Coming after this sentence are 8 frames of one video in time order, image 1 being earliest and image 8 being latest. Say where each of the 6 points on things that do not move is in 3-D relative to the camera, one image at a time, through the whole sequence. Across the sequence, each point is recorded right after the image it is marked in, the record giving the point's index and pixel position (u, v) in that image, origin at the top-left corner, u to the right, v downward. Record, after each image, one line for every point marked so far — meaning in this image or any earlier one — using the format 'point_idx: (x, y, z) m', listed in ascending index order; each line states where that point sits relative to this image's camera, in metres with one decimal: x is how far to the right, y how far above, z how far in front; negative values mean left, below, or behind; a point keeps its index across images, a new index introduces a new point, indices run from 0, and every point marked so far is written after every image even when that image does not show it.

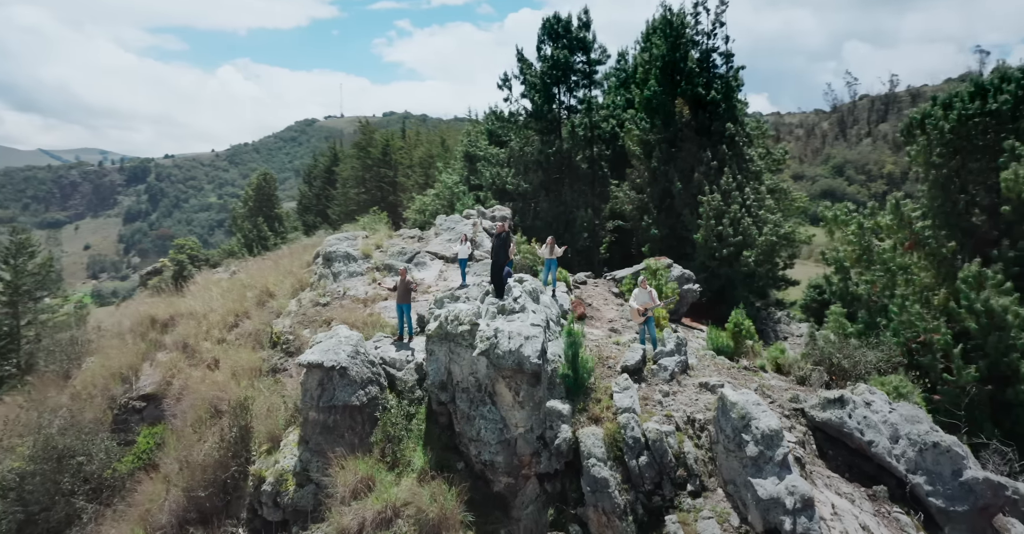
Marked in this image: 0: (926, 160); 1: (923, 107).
0: (+11.4, +2.9, +16.3) m
1: (+11.6, +4.5, +16.9) m
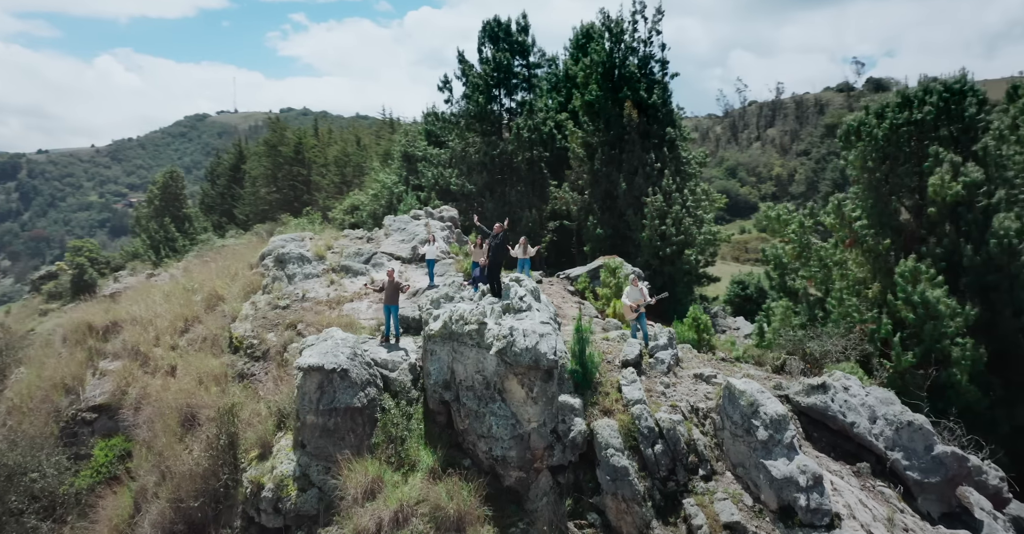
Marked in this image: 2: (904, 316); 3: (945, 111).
0: (+10.3, +3.0, +17.7) m
1: (+10.5, +4.6, +18.3) m
2: (+9.3, -1.1, +14.4) m
3: (+12.1, +4.4, +16.8) m
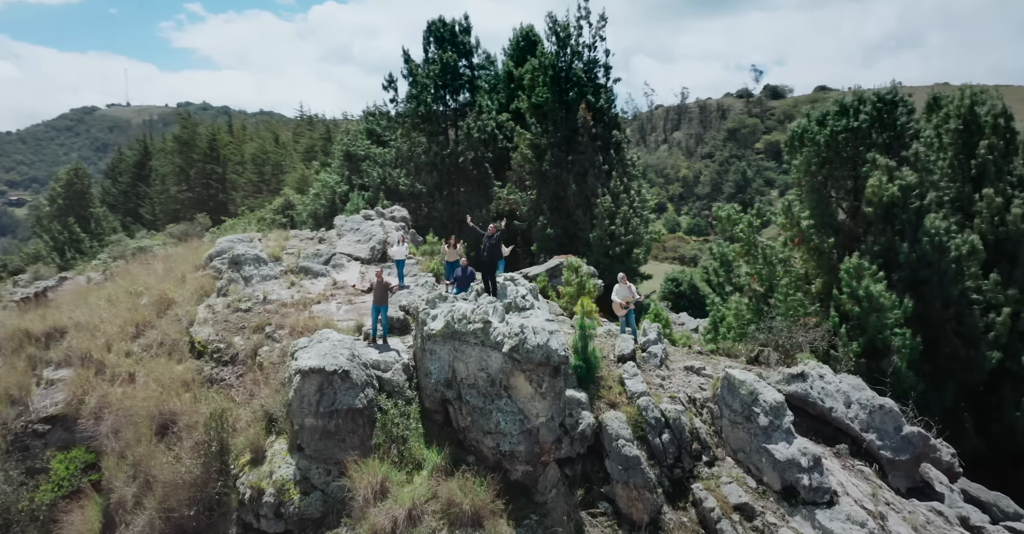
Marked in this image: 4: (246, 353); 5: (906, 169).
0: (+9.2, +3.0, +18.9) m
1: (+9.3, +4.6, +19.5) m
2: (+8.6, -1.0, +15.5) m
3: (+11.1, +4.5, +18.2) m
4: (-5.3, -1.7, +12.0) m
5: (+11.2, +2.7, +17.2) m
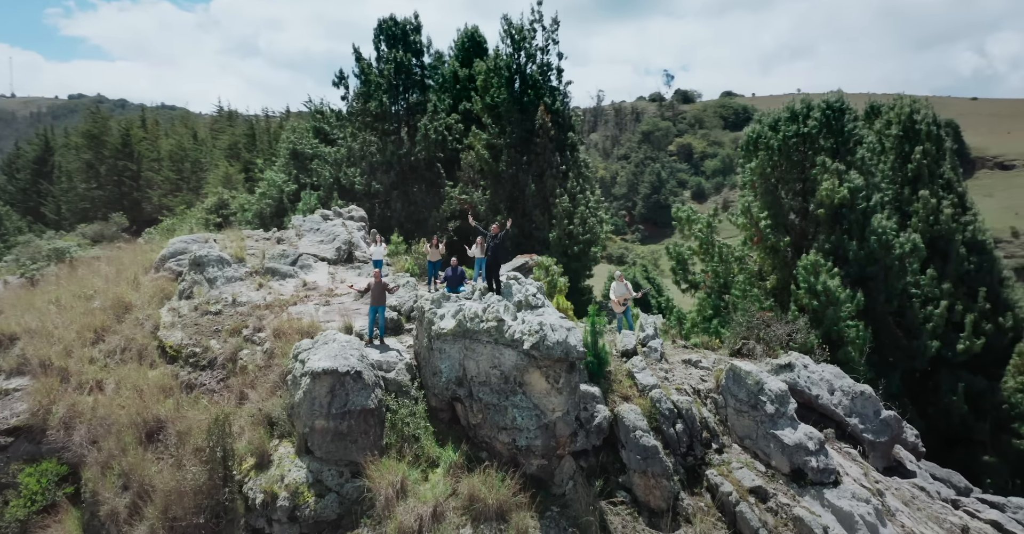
0: (+8.3, +3.1, +19.9) m
1: (+8.2, +4.7, +20.5) m
2: (+8.0, -1.0, +16.5) m
3: (+10.1, +4.6, +19.4) m
4: (-5.5, -1.7, +11.6) m
5: (+10.4, +2.8, +18.4) m
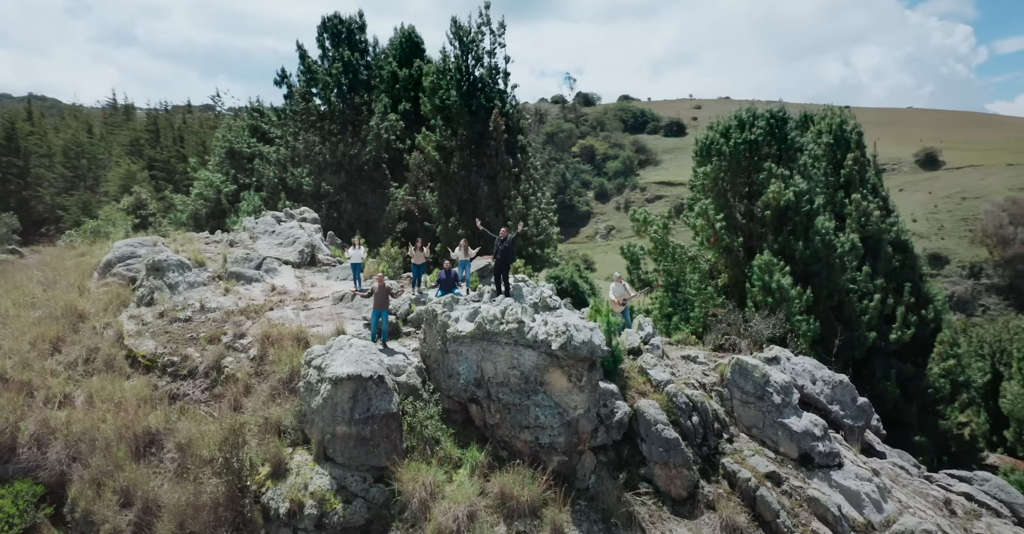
0: (+7.1, +3.1, +21.0) m
1: (+7.0, +4.7, +21.6) m
2: (+7.2, -1.0, +17.6) m
3: (+9.0, +4.6, +20.7) m
4: (-5.6, -1.8, +11.2) m
5: (+9.4, +2.9, +19.8) m
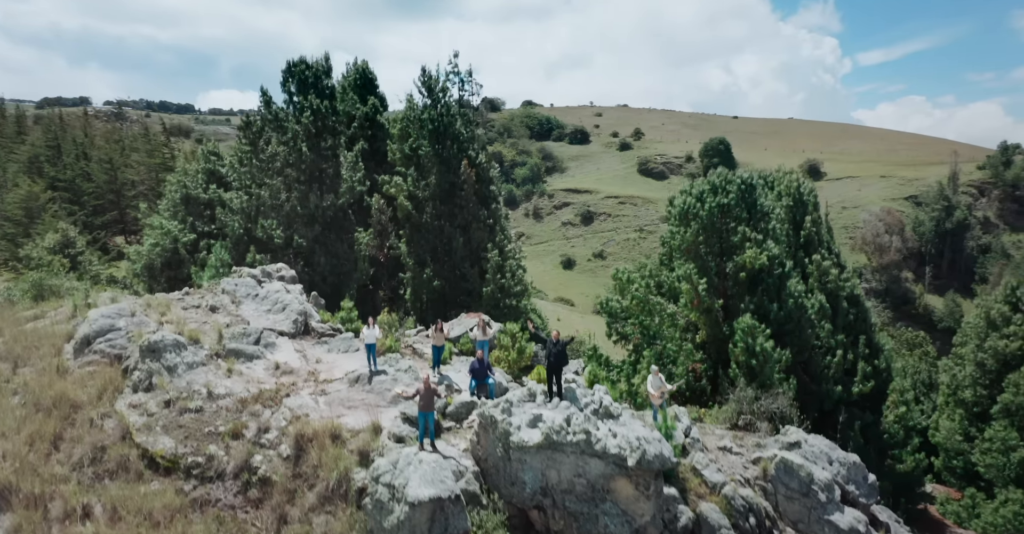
0: (+6.6, +1.0, +22.1) m
1: (+6.4, +2.6, +22.8) m
2: (+7.2, -2.9, +18.6) m
3: (+8.6, +2.5, +22.1) m
4: (-4.9, -3.6, +10.9) m
5: (+9.1, +0.9, +21.2) m
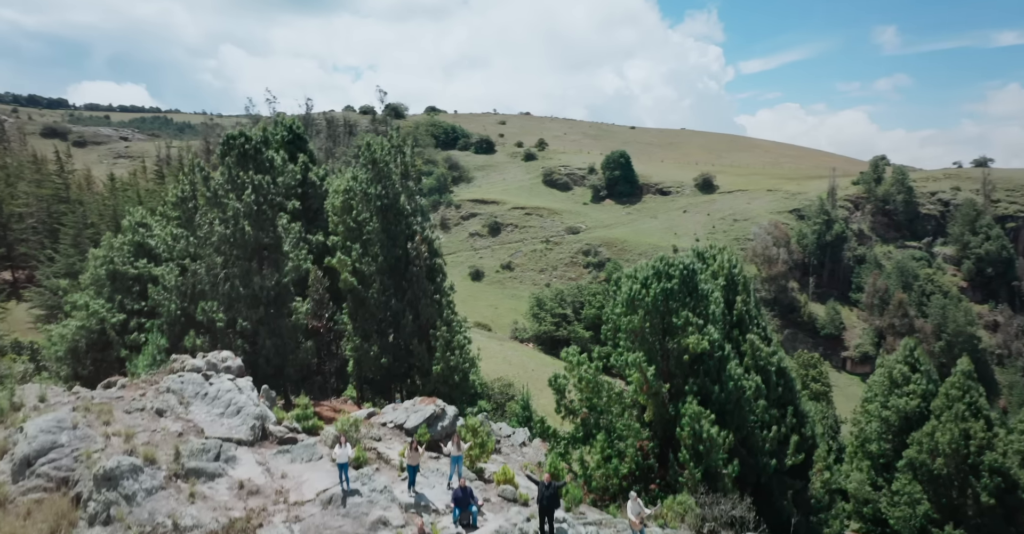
0: (+4.9, -2.2, +23.5) m
1: (+4.6, -0.6, +24.3) m
2: (+6.0, -5.8, +19.9) m
3: (+6.8, -0.6, +23.8) m
4: (-5.2, -6.3, +10.8) m
5: (+7.4, -2.3, +22.9) m
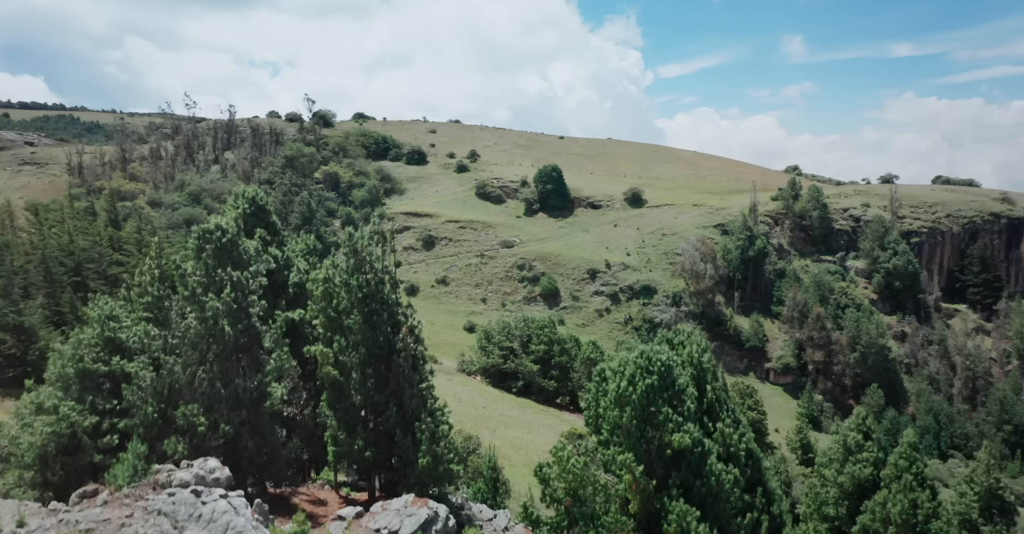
0: (+4.3, -6.2, +25.0) m
1: (+3.9, -4.8, +25.8) m
2: (+5.7, -9.7, +21.2) m
3: (+6.1, -4.7, +25.5) m
4: (-4.6, -9.8, +11.3) m
5: (+6.9, -6.2, +24.5) m
